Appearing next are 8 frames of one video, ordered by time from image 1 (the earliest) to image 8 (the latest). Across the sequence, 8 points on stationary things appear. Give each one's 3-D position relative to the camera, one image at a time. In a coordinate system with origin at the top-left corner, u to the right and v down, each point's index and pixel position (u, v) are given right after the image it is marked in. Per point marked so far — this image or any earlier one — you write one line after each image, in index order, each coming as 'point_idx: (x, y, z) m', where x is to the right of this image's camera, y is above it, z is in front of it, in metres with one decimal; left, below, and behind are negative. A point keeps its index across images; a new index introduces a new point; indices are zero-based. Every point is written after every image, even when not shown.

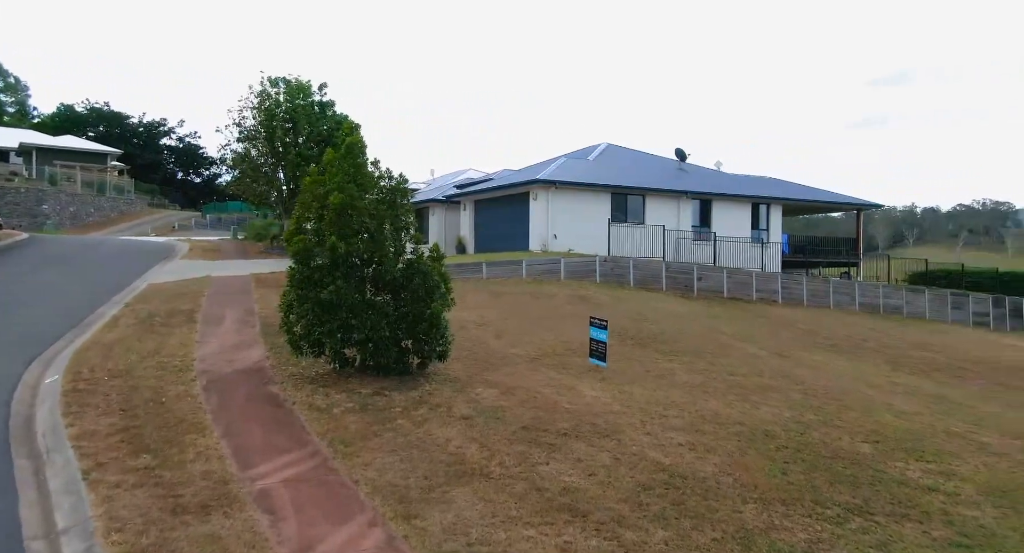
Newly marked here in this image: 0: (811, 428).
0: (+4.9, -2.5, +13.3) m
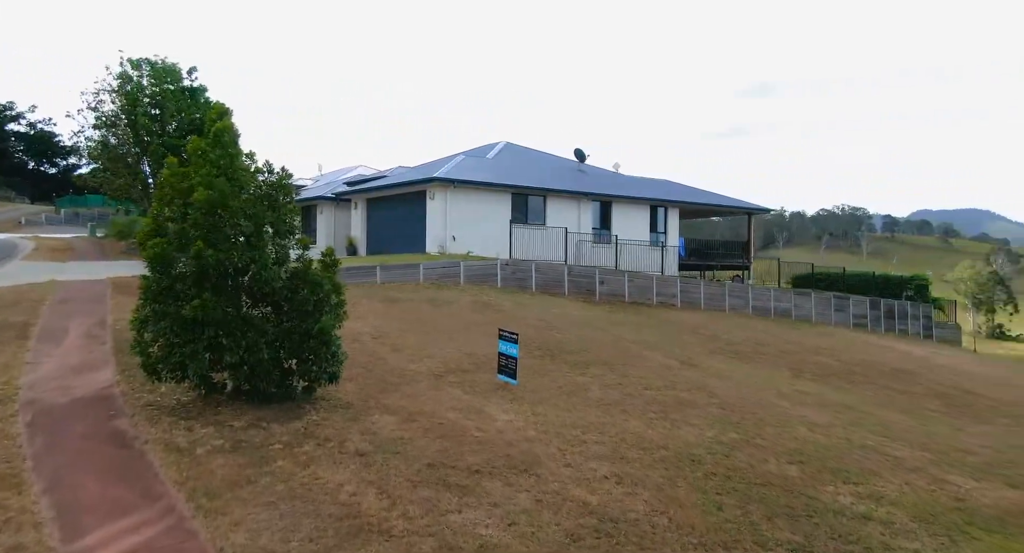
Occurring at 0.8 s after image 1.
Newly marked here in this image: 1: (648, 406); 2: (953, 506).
0: (+3.4, -2.6, +12.4) m
1: (+2.3, -2.2, +13.9) m
2: (+6.4, -3.3, +11.8) m
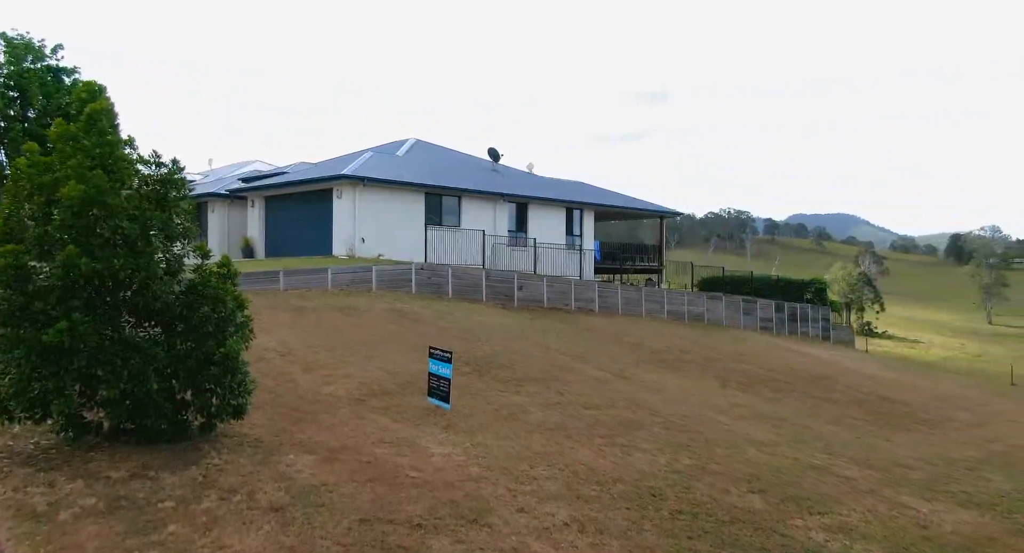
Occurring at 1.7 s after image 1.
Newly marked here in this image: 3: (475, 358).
0: (+2.5, -2.8, +11.3) m
1: (+1.2, -2.4, +12.7) m
2: (+5.6, -3.5, +11.1) m
3: (-0.7, -1.7, +16.3) m
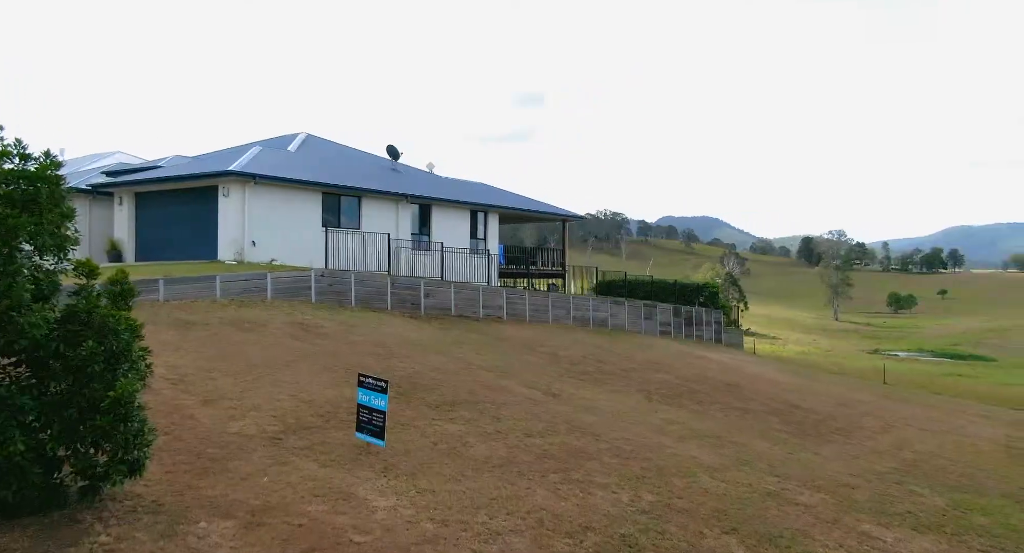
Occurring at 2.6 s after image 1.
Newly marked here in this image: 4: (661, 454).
0: (+1.9, -3.0, +10.1) m
1: (+0.4, -2.6, +11.3) m
2: (+4.9, -3.7, +10.4) m
3: (-2.1, -1.9, +14.5) m
4: (+2.5, -3.0, +13.5) m
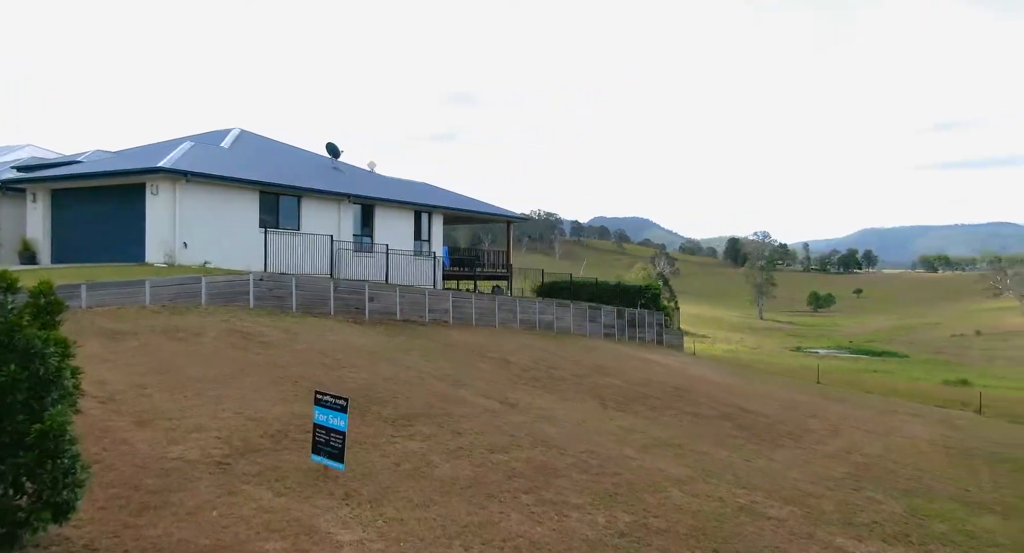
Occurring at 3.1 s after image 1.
0: (+1.5, -3.1, +9.6) m
1: (0.0, -2.7, +10.6) m
2: (+4.5, -3.8, +10.1) m
3: (-2.7, -2.0, +13.6) m
4: (+1.9, -3.1, +13.0) m
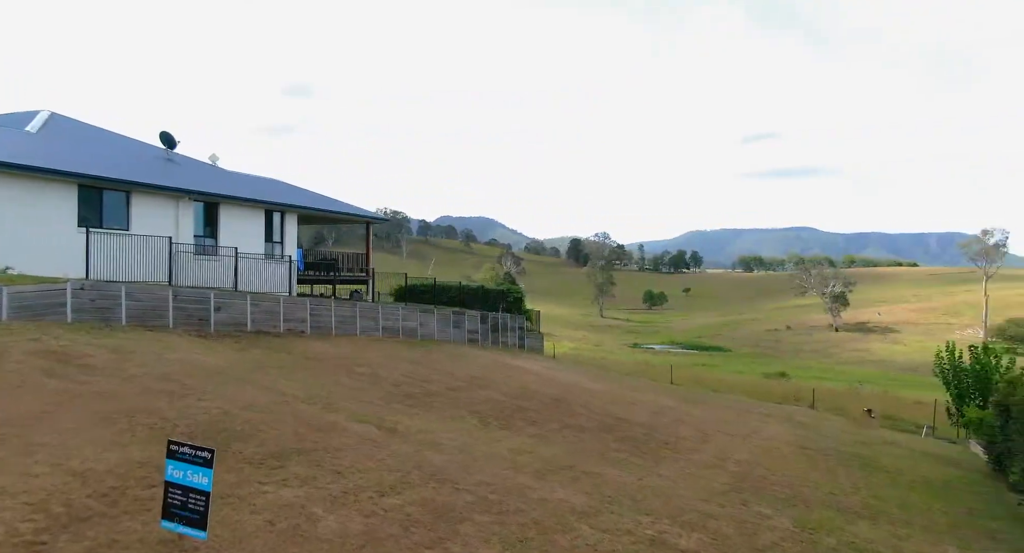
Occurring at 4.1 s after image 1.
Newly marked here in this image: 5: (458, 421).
0: (+0.6, -3.3, +8.3) m
1: (-1.1, -2.9, +9.0) m
2: (+3.4, -4.0, +9.3) m
3: (-4.4, -2.1, +11.5) m
4: (+0.3, -3.2, +11.7) m
5: (-1.1, -3.0, +16.9) m
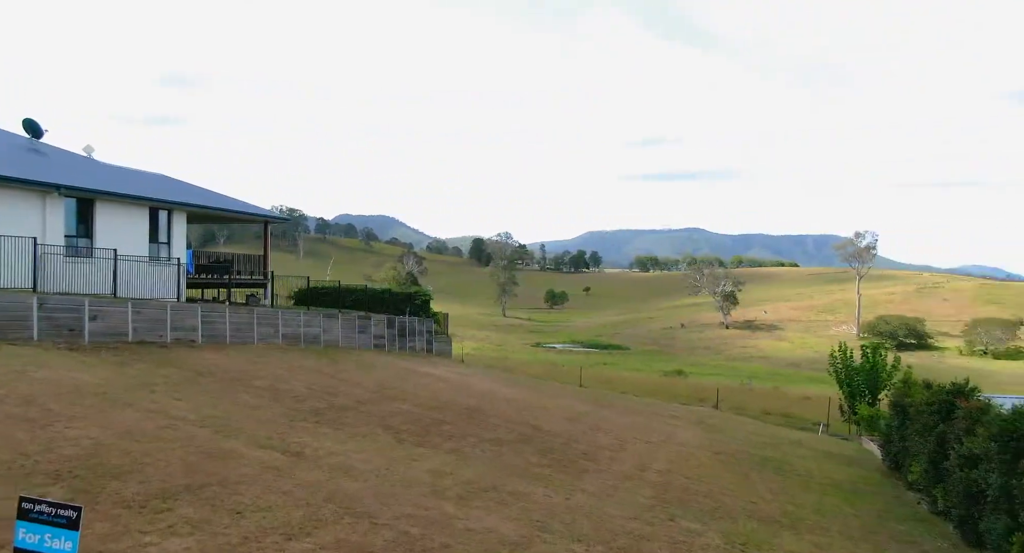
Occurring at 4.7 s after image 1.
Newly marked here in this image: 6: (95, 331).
0: (0.0, -3.4, +7.2) m
1: (-1.8, -3.0, +7.7) m
2: (+2.7, -4.1, +8.6) m
3: (-5.3, -2.2, +9.8) m
4: (-0.7, -3.4, +10.6) m
5: (-2.7, -3.2, +15.5) m
6: (-9.6, -1.2, +18.9) m
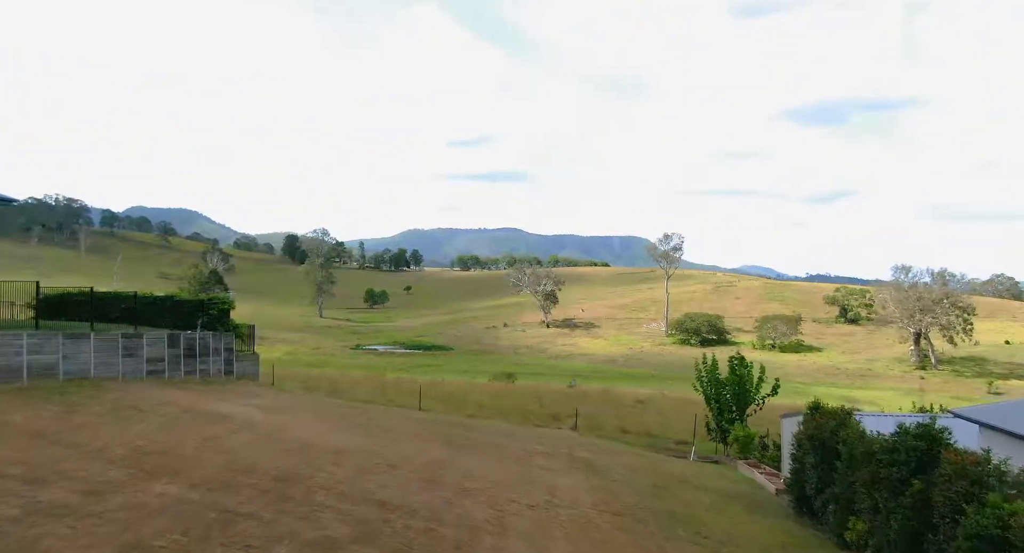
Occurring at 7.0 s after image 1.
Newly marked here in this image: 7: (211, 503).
0: (+0.2, -3.6, +0.4) m
1: (-1.6, -3.1, +0.5) m
2: (+2.6, -4.3, +2.4) m
3: (-5.5, -2.4, +1.8) m
4: (-1.3, -3.5, +3.6) m
5: (-4.2, -3.3, +8.0) m
6: (-11.7, -1.3, +9.8) m
7: (-4.7, -3.6, +12.9) m
